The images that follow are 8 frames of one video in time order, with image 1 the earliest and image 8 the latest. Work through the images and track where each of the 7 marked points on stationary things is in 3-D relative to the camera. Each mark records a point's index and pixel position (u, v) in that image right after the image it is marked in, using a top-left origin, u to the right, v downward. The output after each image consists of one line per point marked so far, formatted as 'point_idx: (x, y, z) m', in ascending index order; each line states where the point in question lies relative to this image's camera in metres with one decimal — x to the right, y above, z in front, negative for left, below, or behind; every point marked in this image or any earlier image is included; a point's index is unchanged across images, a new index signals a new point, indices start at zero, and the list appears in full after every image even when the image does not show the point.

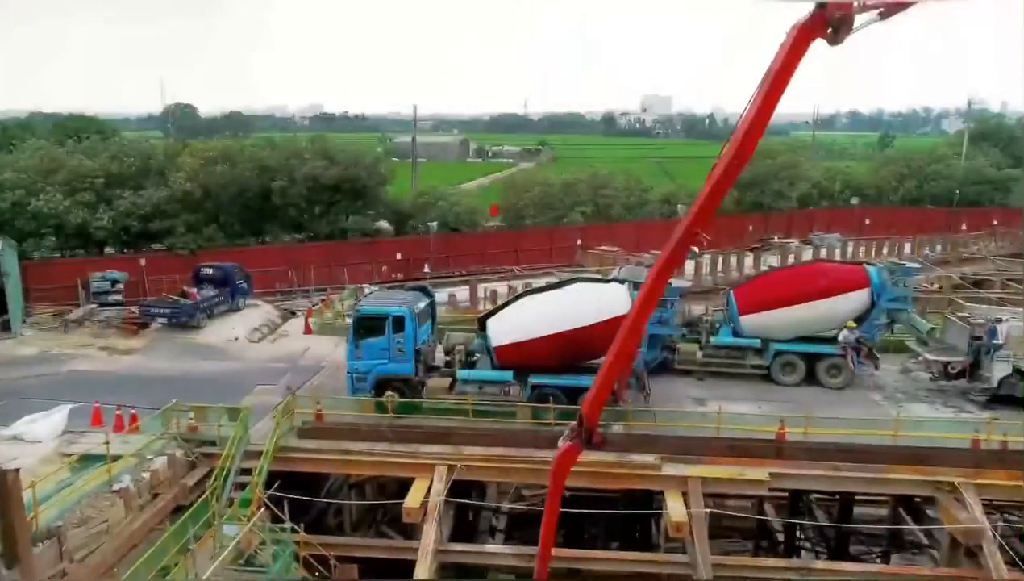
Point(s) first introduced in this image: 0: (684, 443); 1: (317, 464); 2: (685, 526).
0: (+2.8, -2.5, +11.9) m
1: (-3.2, -2.9, +12.0) m
2: (+2.5, -3.4, +10.6) m
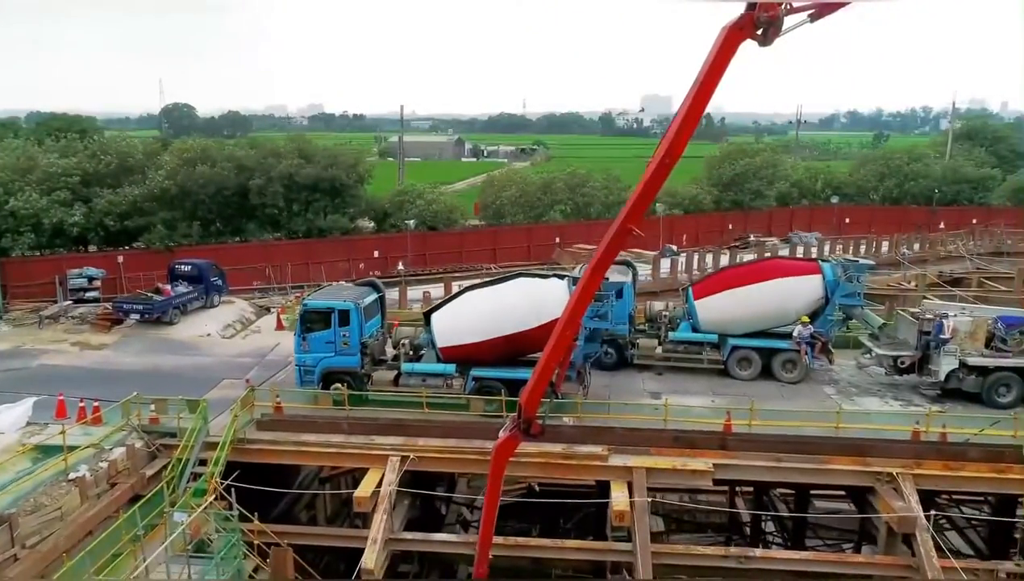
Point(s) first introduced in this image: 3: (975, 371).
0: (+2.0, -2.4, +12.2) m
1: (-4.0, -2.8, +12.3) m
2: (+1.7, -3.4, +10.9) m
3: (+8.6, -1.5, +13.6) m
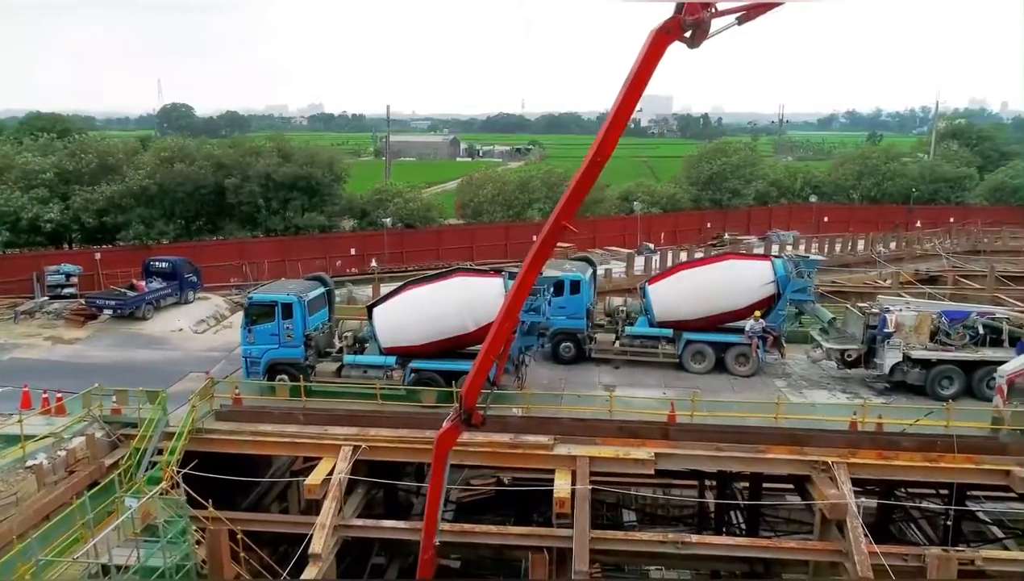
0: (+1.1, -2.3, +12.5) m
1: (-4.9, -2.7, +12.7) m
2: (+0.9, -3.3, +11.3) m
3: (+7.7, -1.4, +13.9) m
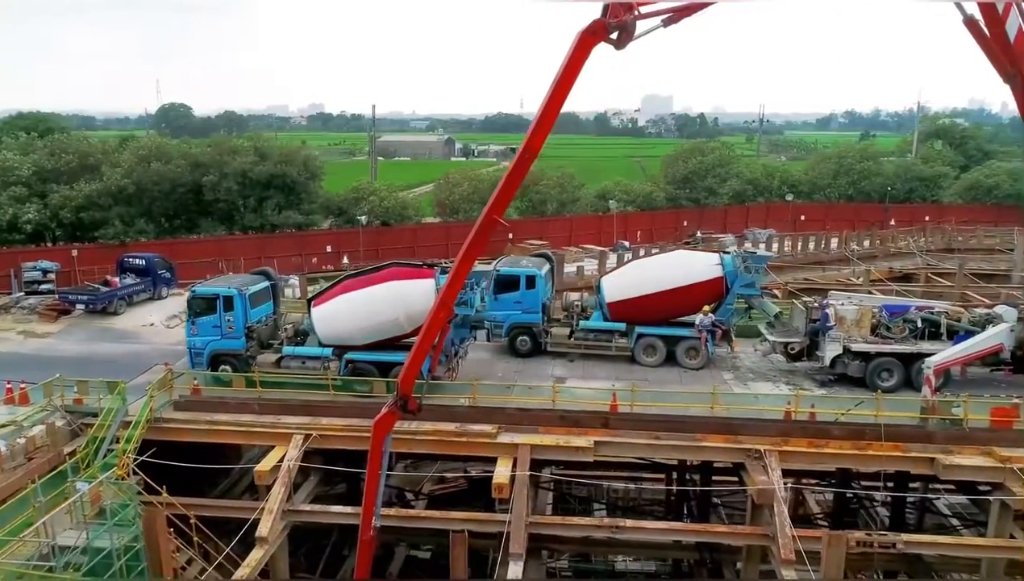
0: (+0.1, -2.2, +13.0) m
1: (-5.8, -2.6, +13.1) m
2: (-0.1, -3.2, +11.7) m
3: (+6.8, -1.3, +14.3) m
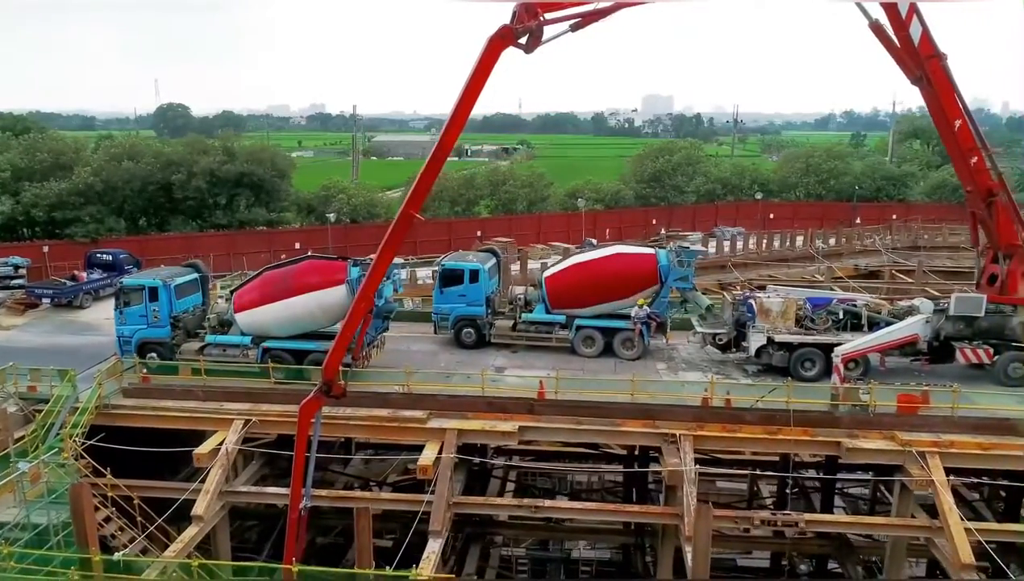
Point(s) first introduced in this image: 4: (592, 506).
0: (-1.1, -2.1, +13.6) m
1: (-7.1, -2.4, +13.7) m
2: (-1.4, -3.0, +12.3) m
3: (+5.5, -1.1, +14.9) m
4: (+1.4, -3.7, +12.6) m
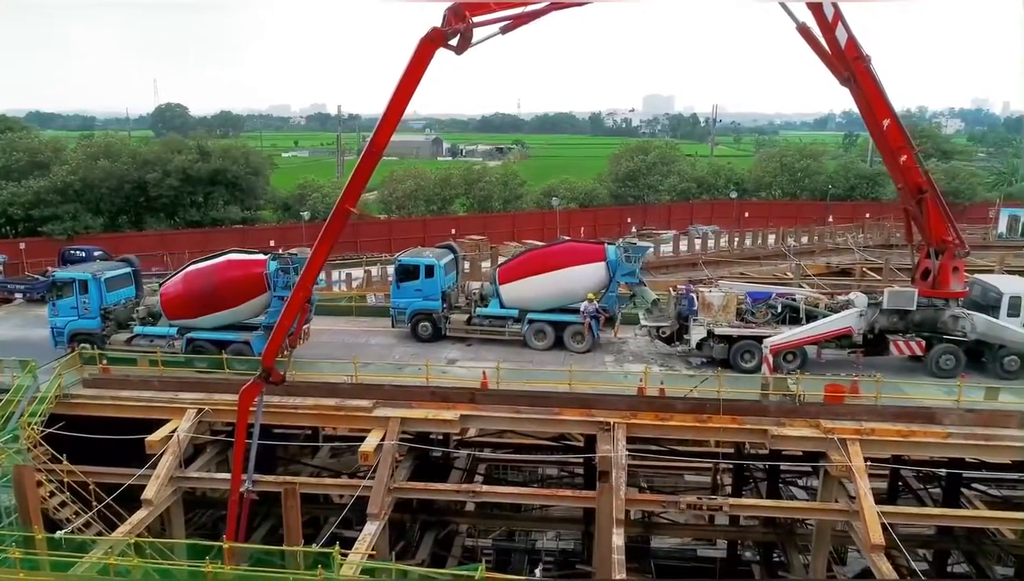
0: (-2.2, -1.9, +14.1) m
1: (-8.2, -2.3, +14.2) m
2: (-2.5, -2.9, +12.8) m
3: (+4.4, -1.0, +15.4) m
4: (+0.3, -3.6, +13.1) m
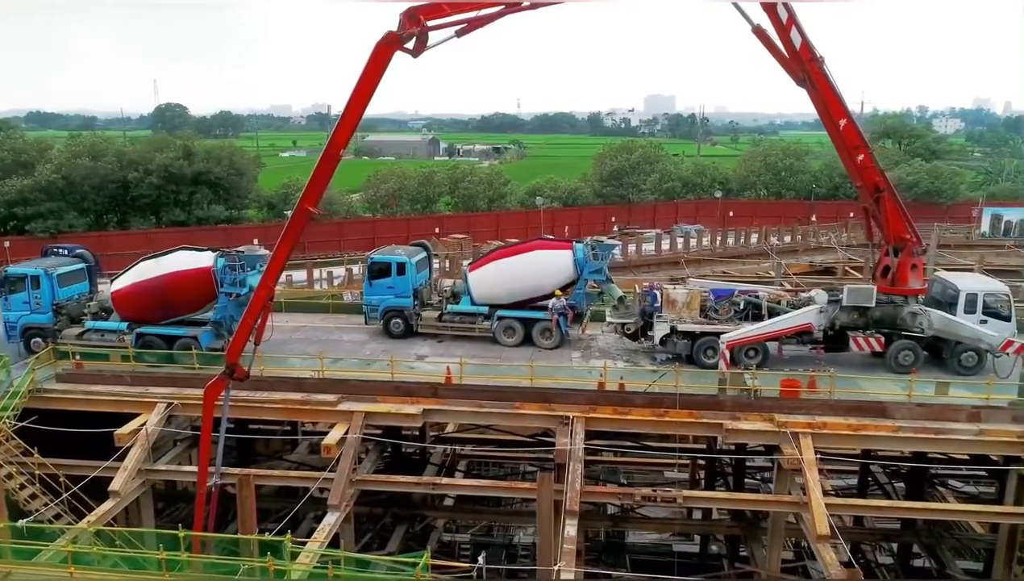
0: (-2.9, -1.9, +14.3) m
1: (-8.9, -2.2, +14.5) m
2: (-3.2, -2.8, +13.1) m
3: (+3.7, -1.0, +15.7) m
4: (-0.4, -3.5, +13.3) m
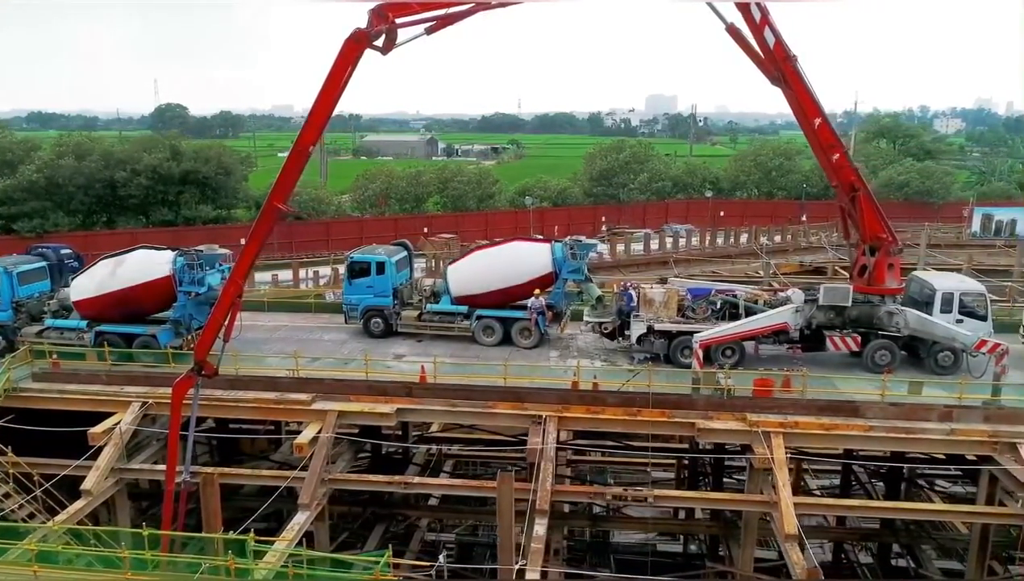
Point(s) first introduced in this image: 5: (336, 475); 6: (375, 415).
0: (-3.5, -1.9, +14.4) m
1: (-9.4, -2.2, +14.6) m
2: (-3.7, -2.8, +13.1) m
3: (+3.2, -1.0, +15.7) m
4: (-0.9, -3.5, +13.3) m
5: (-3.2, -3.4, +13.4) m
6: (-2.6, -2.3, +13.8) m
